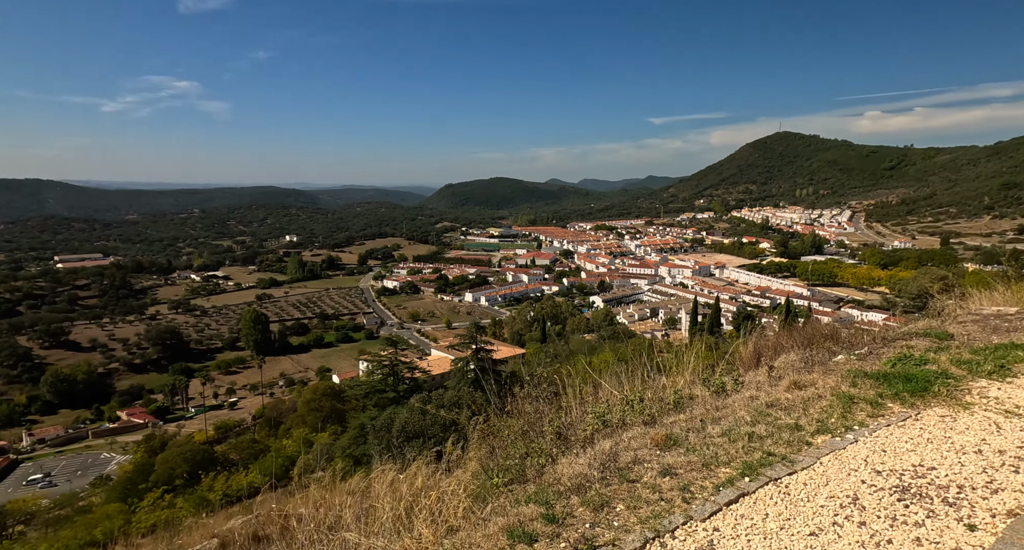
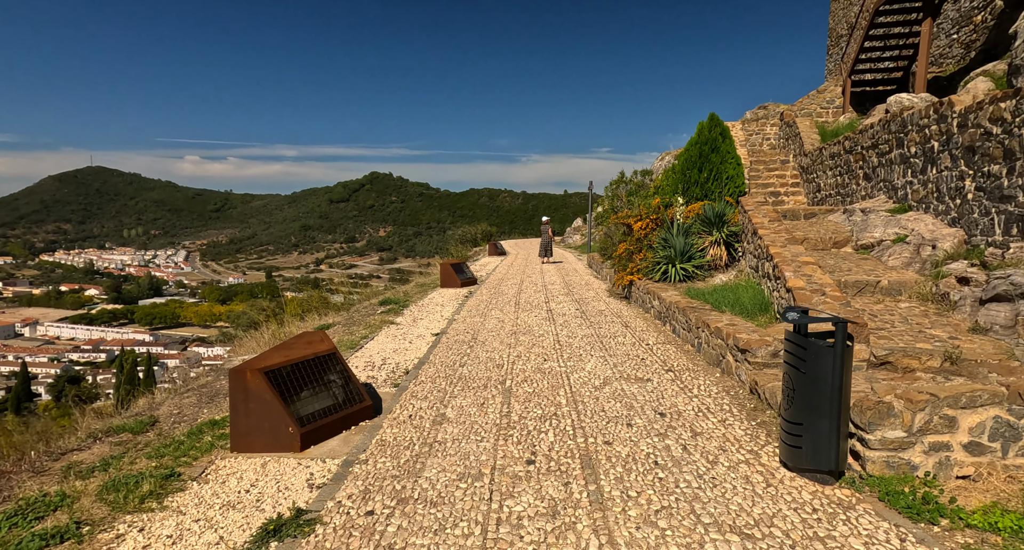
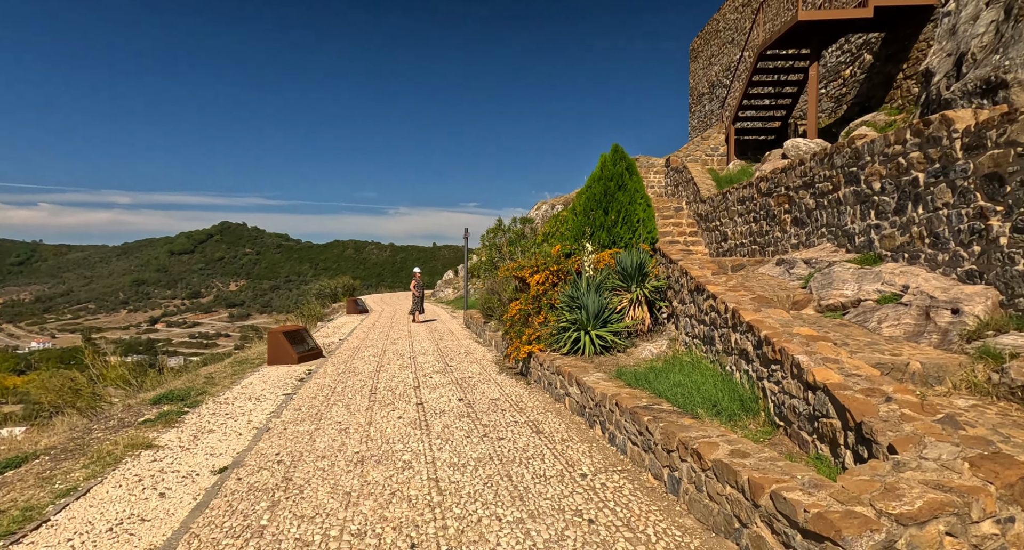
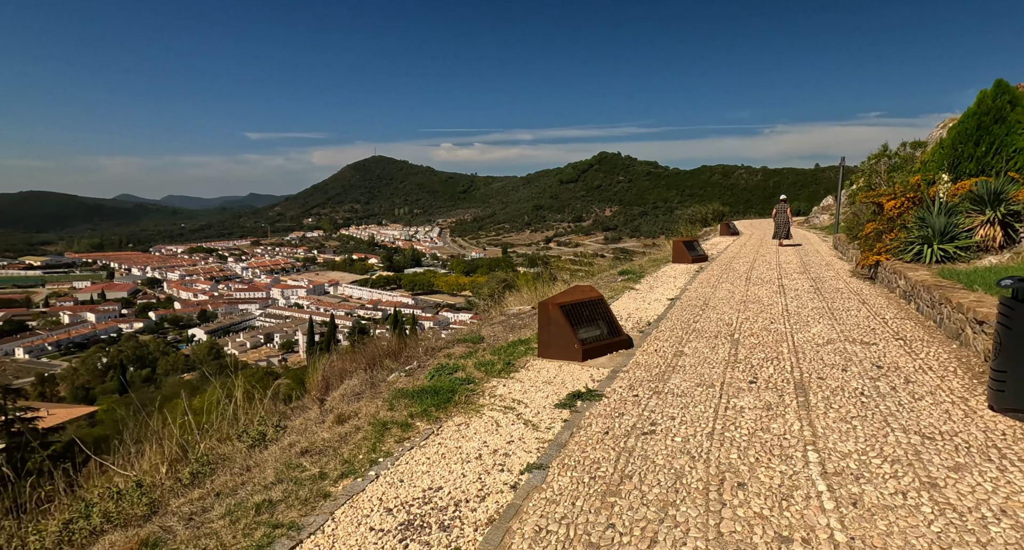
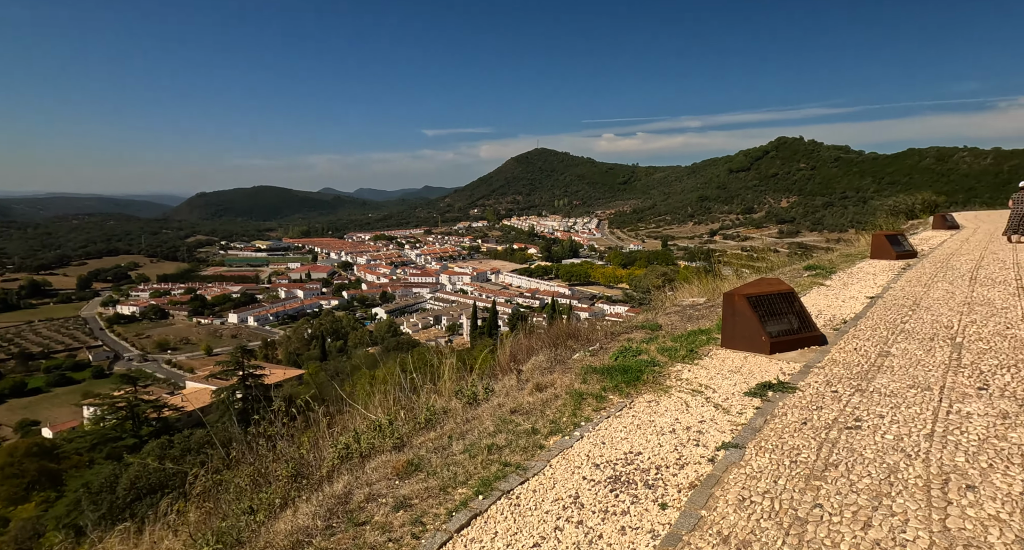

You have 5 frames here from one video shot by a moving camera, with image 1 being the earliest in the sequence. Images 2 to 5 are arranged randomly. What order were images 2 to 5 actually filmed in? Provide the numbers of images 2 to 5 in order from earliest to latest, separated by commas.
5, 4, 2, 3
